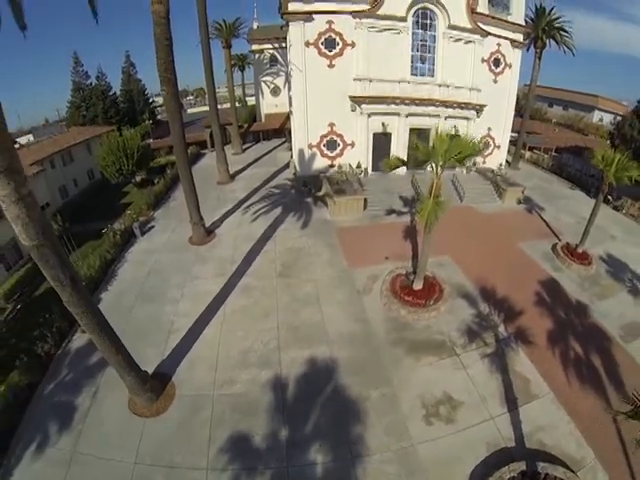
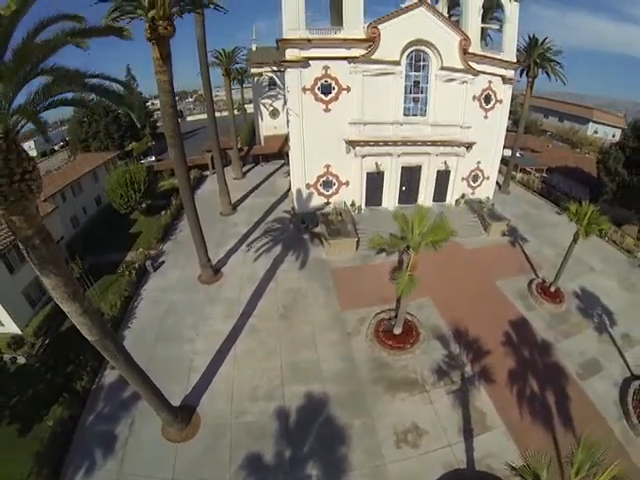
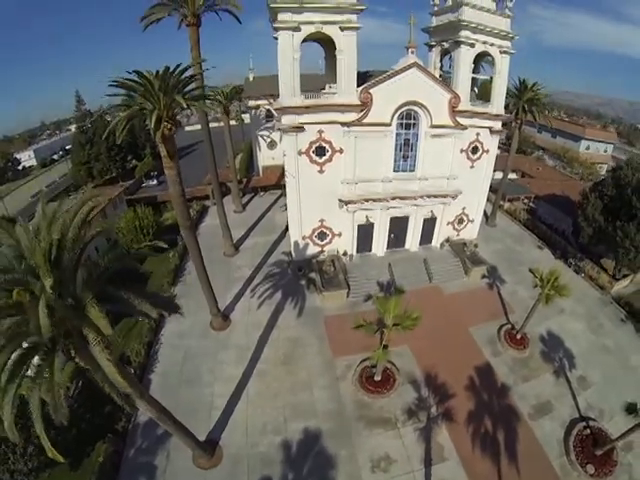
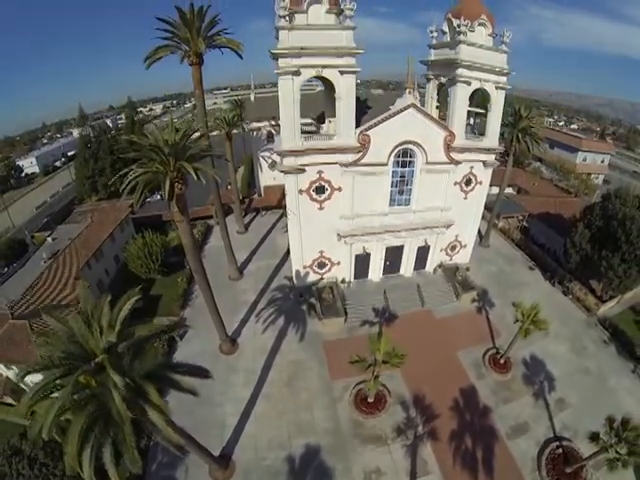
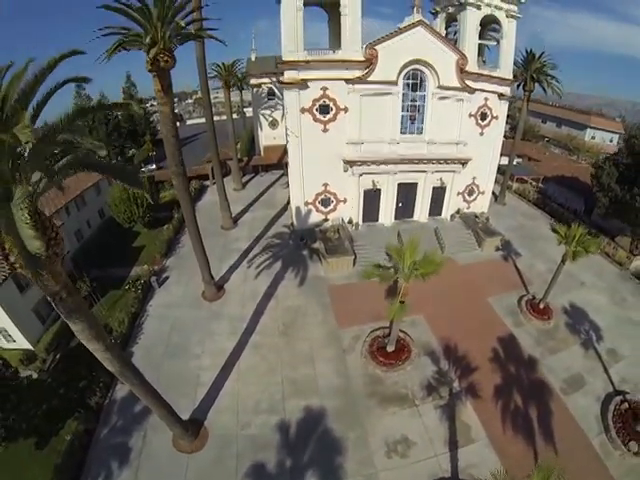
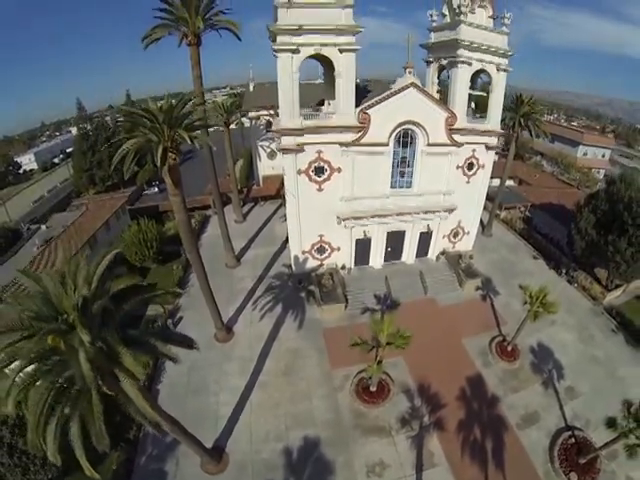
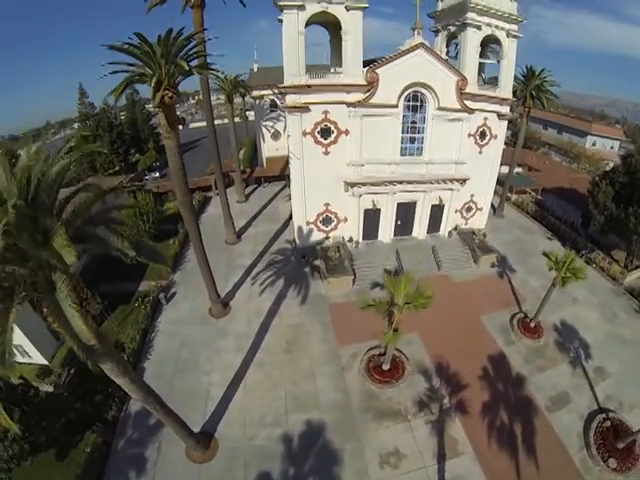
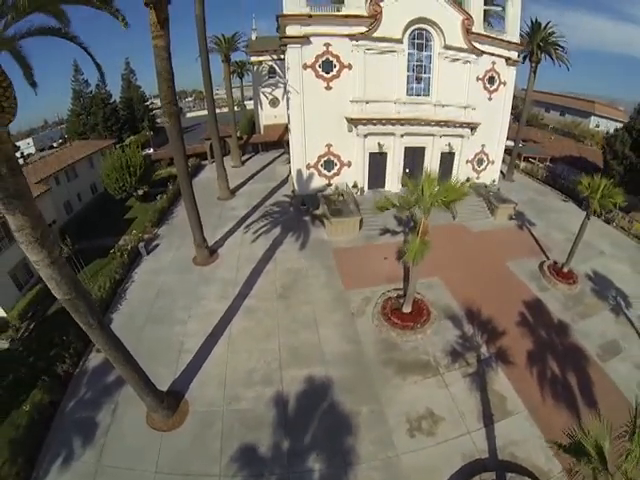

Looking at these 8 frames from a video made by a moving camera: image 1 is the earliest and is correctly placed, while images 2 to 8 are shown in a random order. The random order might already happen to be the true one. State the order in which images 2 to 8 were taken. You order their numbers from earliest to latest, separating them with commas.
8, 2, 5, 7, 3, 6, 4
